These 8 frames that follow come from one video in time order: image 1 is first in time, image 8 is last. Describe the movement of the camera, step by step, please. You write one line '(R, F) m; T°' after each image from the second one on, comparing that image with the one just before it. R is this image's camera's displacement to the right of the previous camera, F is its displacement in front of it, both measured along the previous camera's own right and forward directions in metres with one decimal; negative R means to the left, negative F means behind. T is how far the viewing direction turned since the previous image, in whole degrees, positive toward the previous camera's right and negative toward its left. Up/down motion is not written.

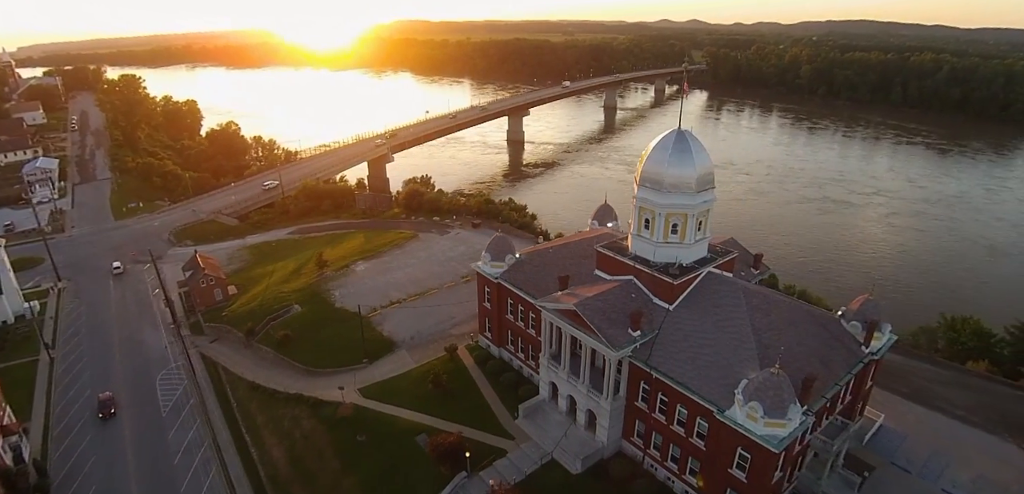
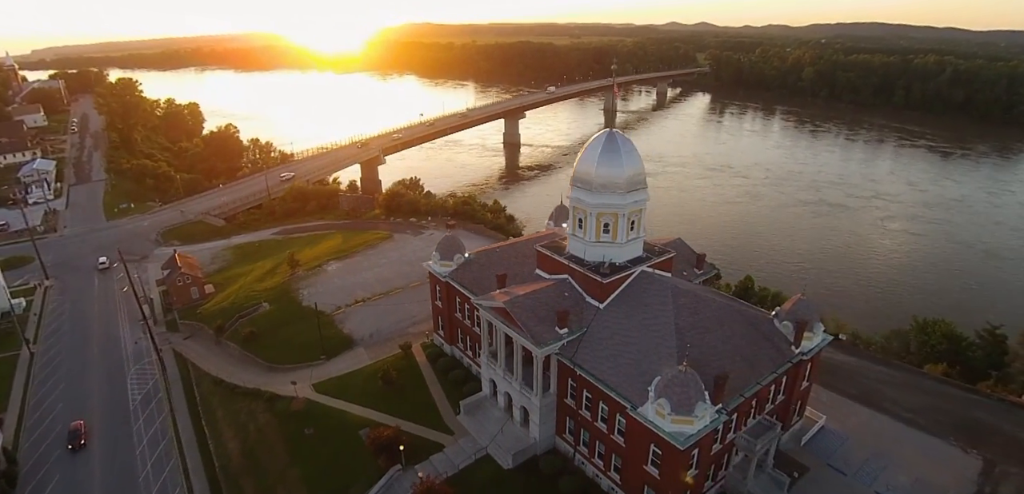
(+3.7, -0.4) m; -1°
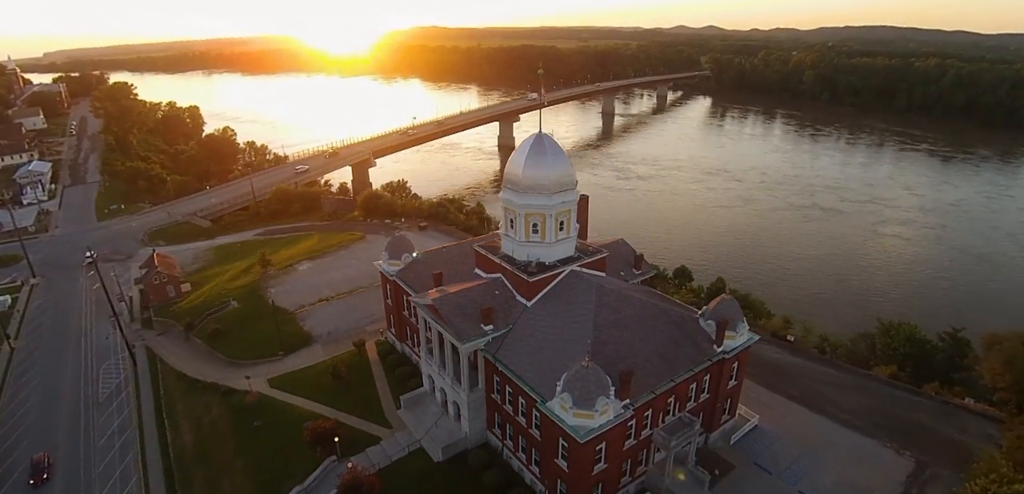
(+3.9, -0.7) m; -1°
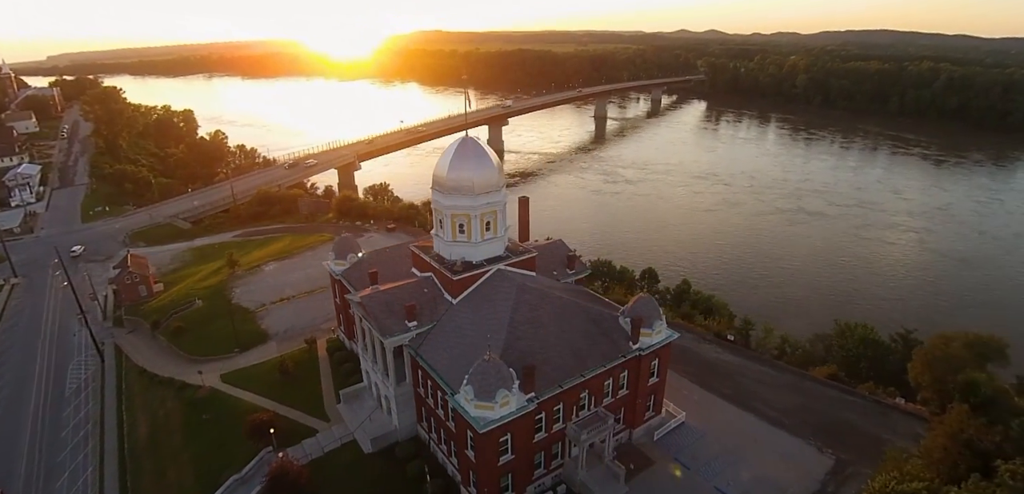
(+4.0, -1.0) m; 0°
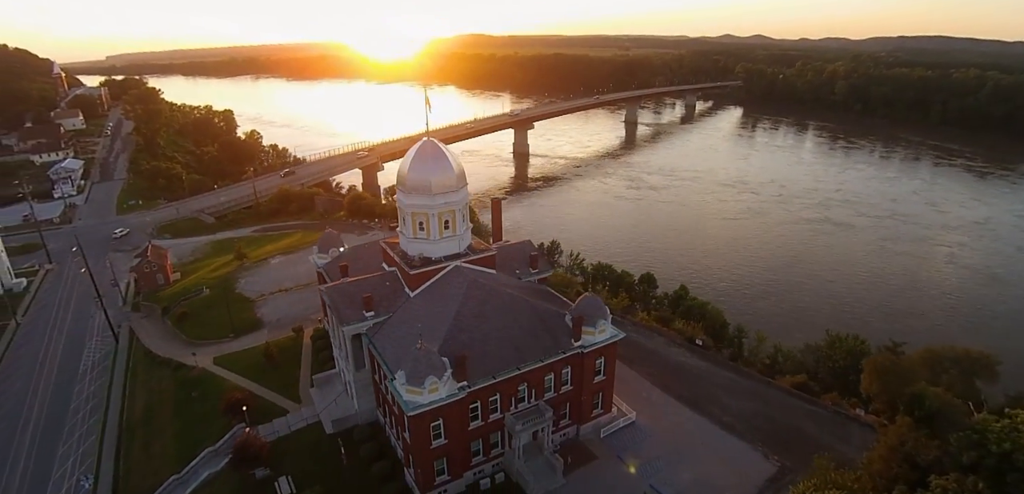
(+4.5, -1.2) m; -4°
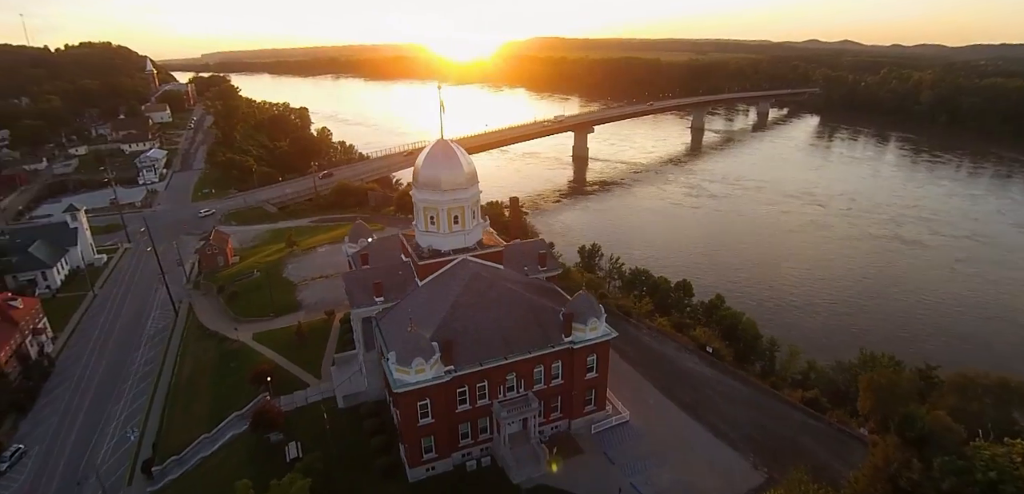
(+3.6, -1.2) m; -7°
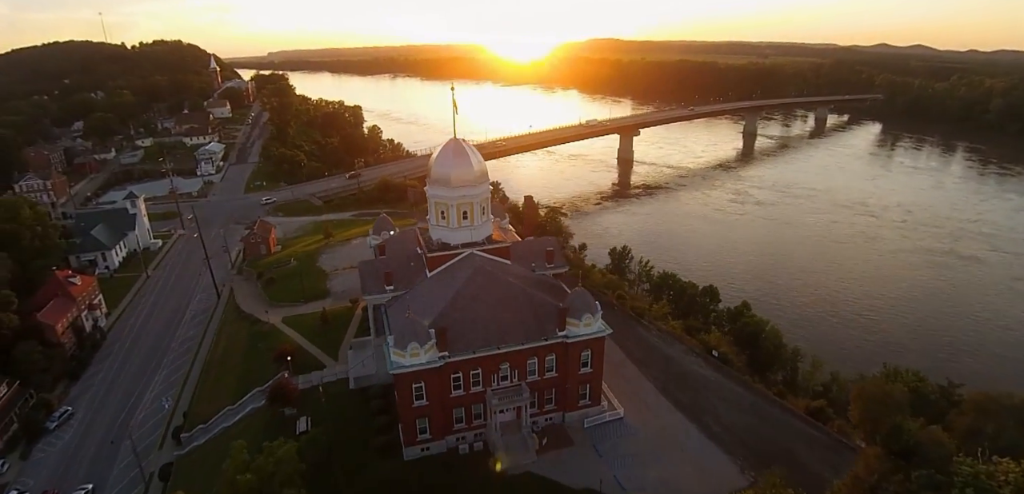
(+2.7, -1.1) m; -5°
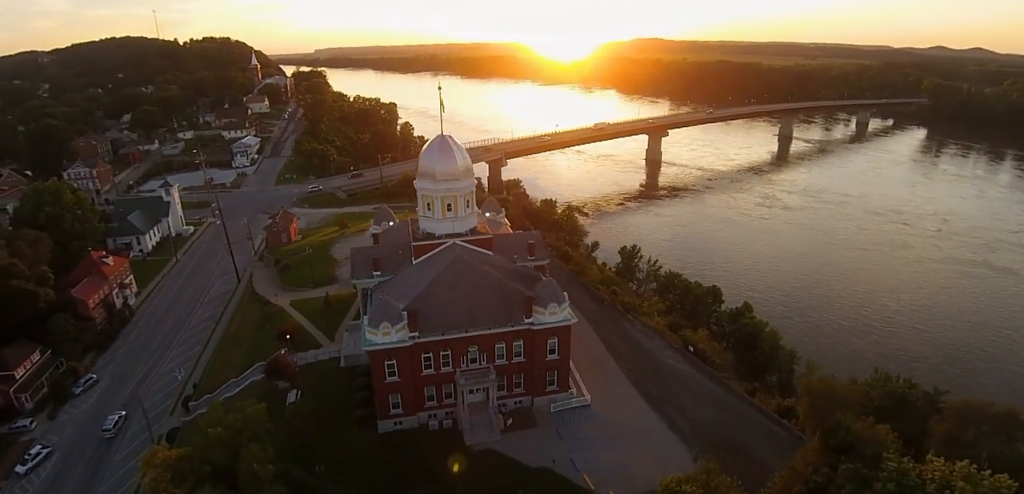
(+3.7, -1.7) m; -4°
